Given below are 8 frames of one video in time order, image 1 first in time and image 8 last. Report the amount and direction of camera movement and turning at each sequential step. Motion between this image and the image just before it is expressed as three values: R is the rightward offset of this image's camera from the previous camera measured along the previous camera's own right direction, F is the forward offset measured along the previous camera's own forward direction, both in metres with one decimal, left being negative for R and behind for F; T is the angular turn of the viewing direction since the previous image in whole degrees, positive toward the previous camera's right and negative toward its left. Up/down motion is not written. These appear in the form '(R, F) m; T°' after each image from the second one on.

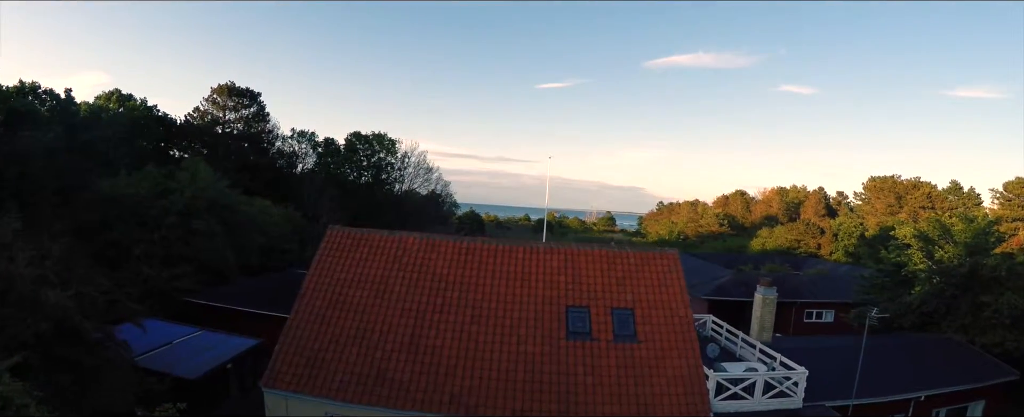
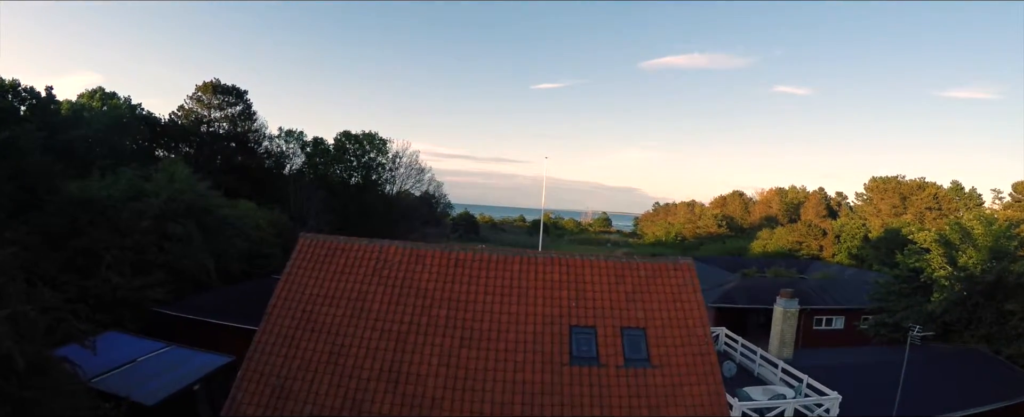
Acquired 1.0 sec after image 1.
(0.0, +1.2) m; +1°
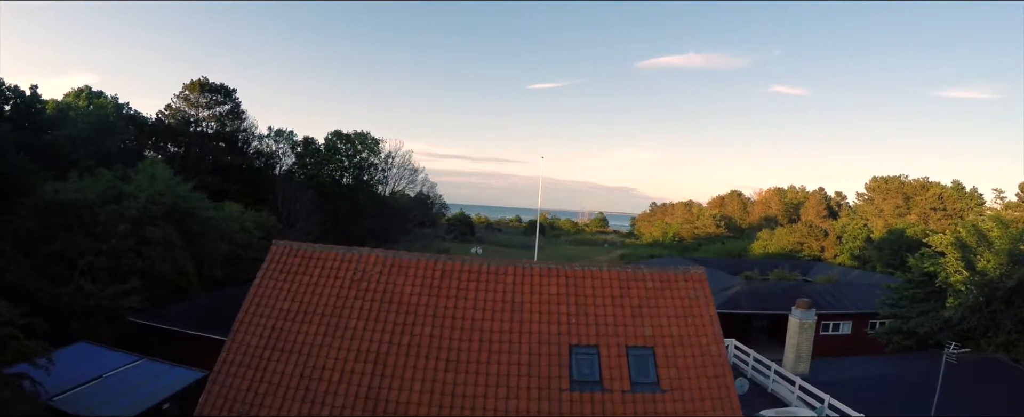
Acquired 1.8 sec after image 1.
(+0.1, +0.9) m; 0°
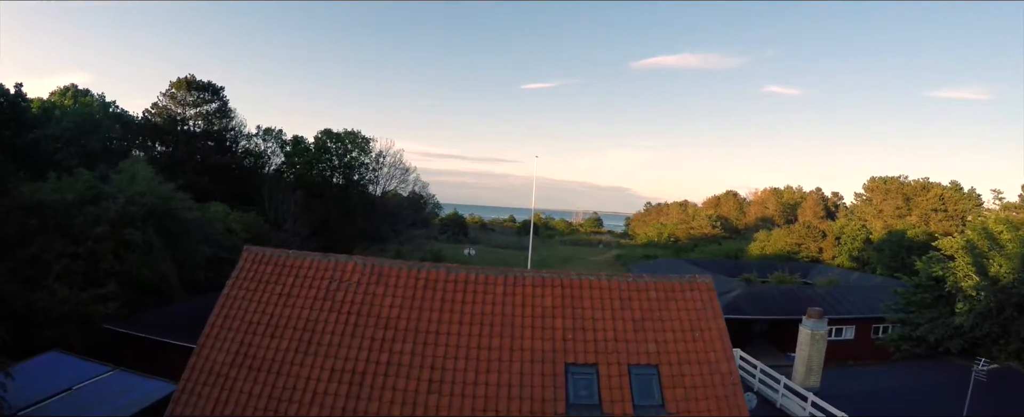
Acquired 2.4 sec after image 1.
(+0.1, +0.7) m; 0°
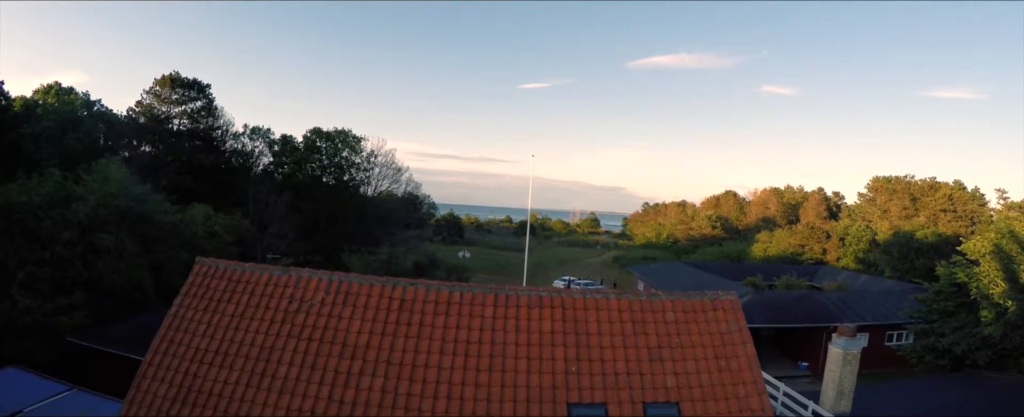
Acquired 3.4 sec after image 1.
(+0.1, +1.2) m; 0°
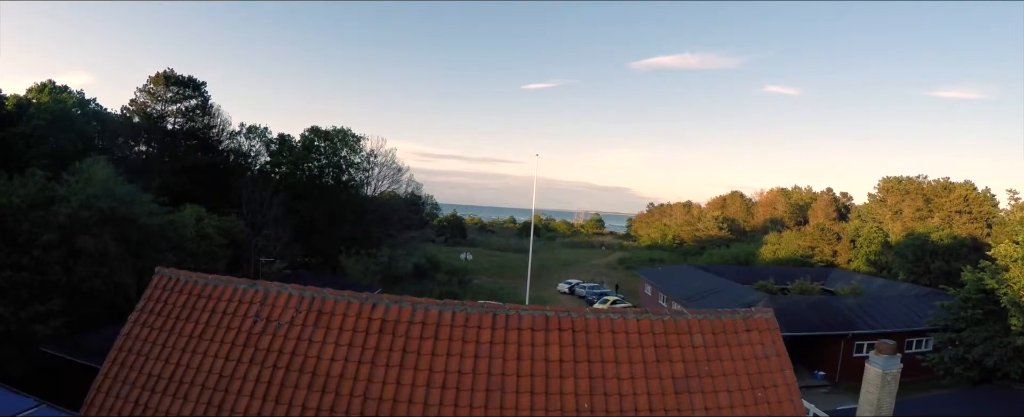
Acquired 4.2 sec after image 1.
(0.0, +0.9) m; 0°
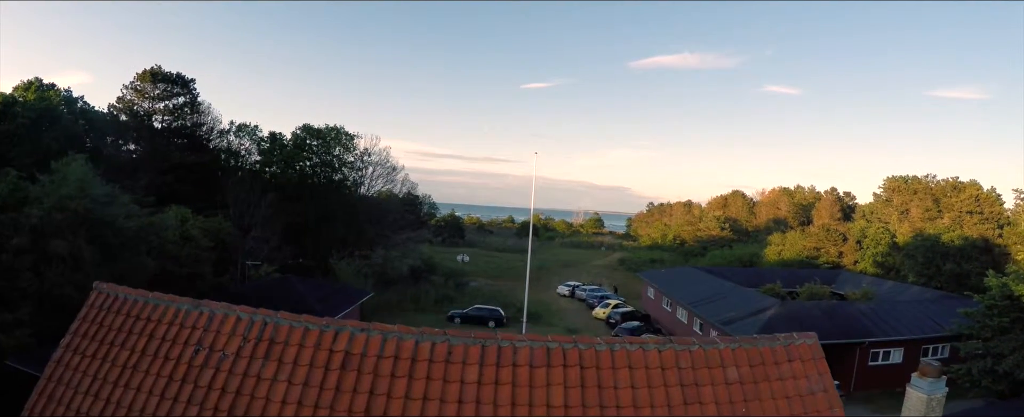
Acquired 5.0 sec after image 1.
(0.0, +1.0) m; 0°
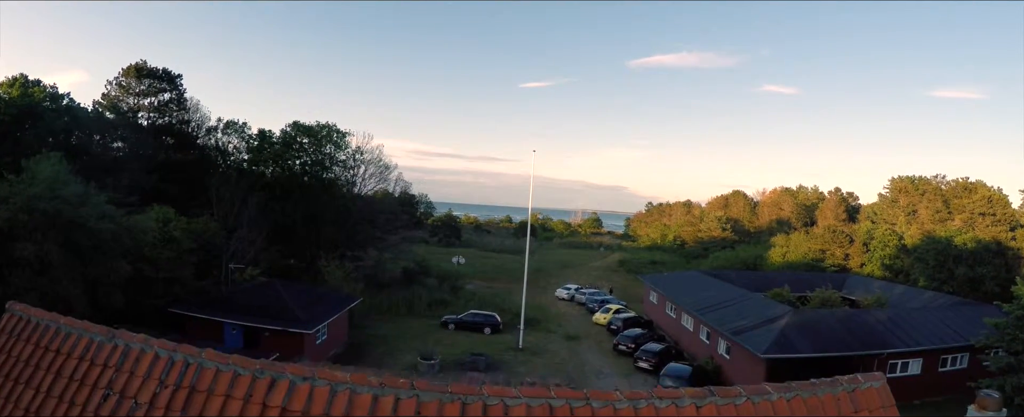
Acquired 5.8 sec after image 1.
(0.0, +1.1) m; 0°
